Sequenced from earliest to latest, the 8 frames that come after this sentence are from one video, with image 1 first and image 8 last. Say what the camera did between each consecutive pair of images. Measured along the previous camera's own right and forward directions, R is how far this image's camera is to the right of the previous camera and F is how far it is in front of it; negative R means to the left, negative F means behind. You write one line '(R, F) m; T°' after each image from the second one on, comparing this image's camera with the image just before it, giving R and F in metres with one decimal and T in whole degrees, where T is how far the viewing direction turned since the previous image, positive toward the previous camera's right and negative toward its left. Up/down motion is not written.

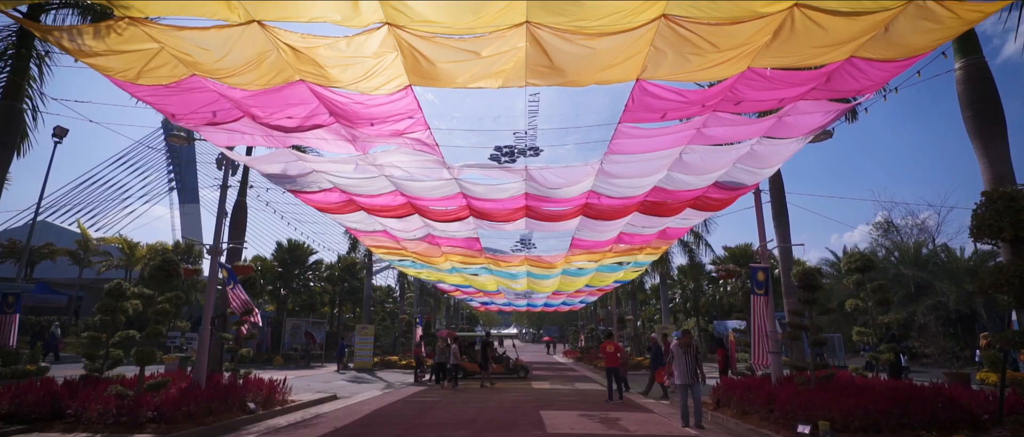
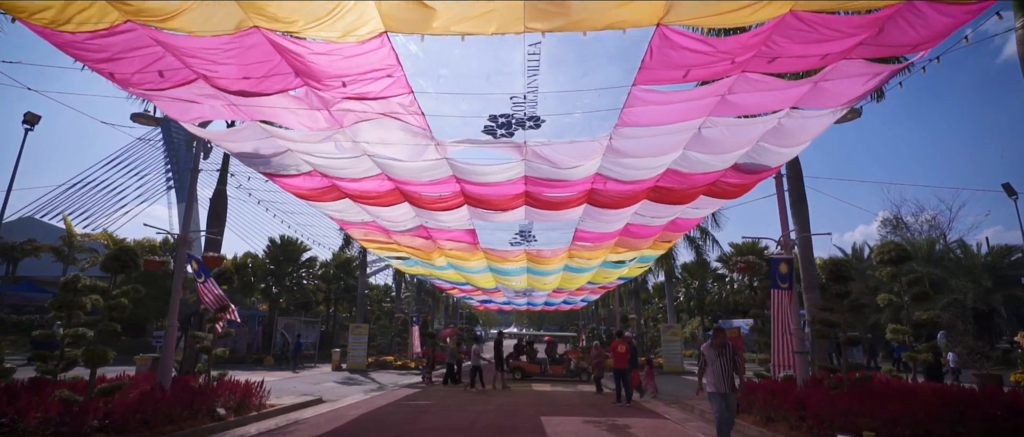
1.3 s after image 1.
(0.0, +1.2) m; 0°
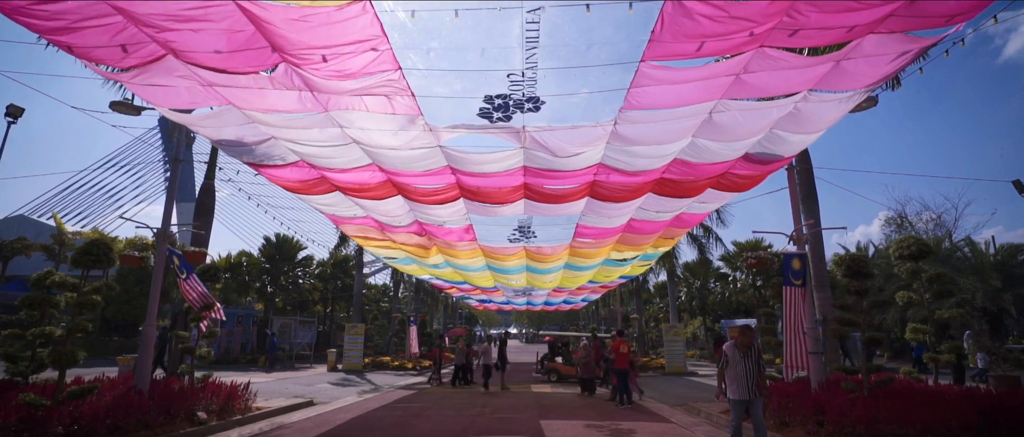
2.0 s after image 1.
(0.0, +0.6) m; 0°
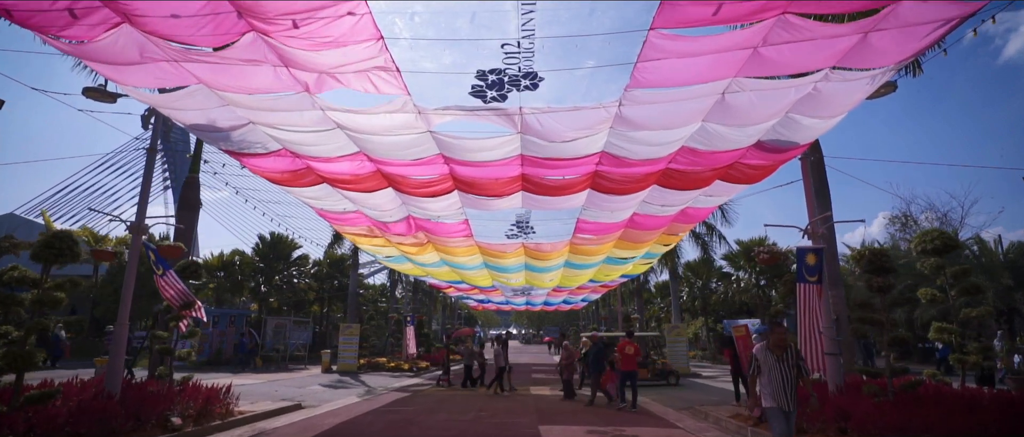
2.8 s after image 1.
(+0.1, +0.7) m; 0°
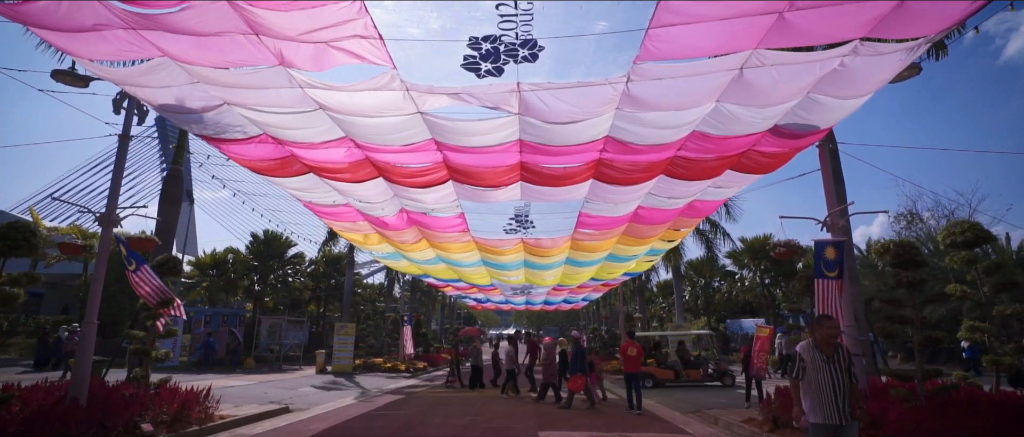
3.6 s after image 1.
(0.0, +0.7) m; 0°
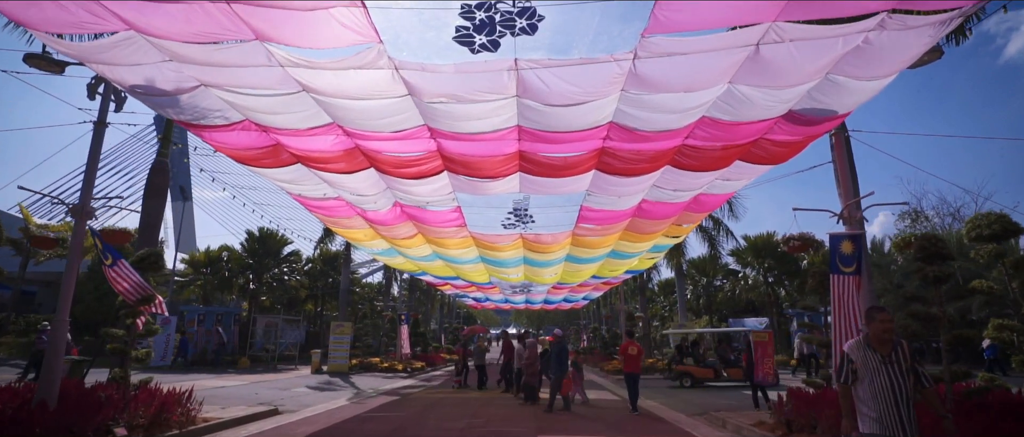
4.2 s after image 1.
(0.0, +0.5) m; 0°
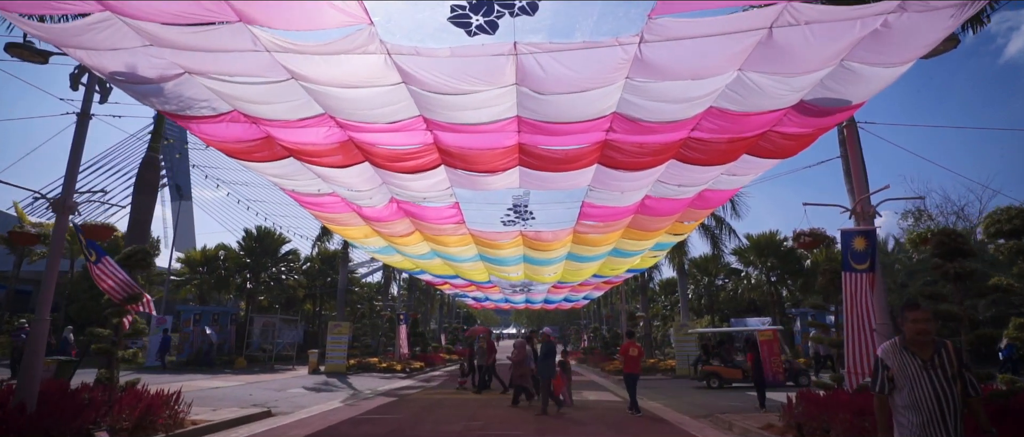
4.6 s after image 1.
(0.0, +0.4) m; 0°
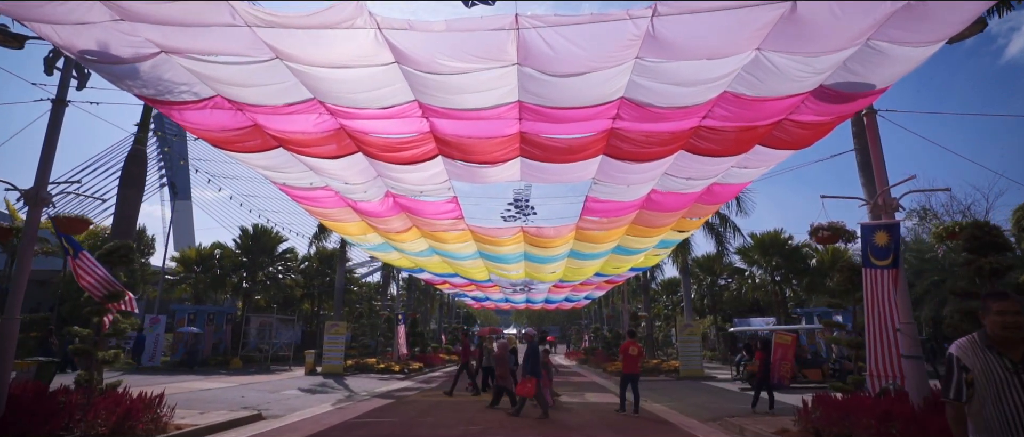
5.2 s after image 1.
(0.0, +0.5) m; 0°
